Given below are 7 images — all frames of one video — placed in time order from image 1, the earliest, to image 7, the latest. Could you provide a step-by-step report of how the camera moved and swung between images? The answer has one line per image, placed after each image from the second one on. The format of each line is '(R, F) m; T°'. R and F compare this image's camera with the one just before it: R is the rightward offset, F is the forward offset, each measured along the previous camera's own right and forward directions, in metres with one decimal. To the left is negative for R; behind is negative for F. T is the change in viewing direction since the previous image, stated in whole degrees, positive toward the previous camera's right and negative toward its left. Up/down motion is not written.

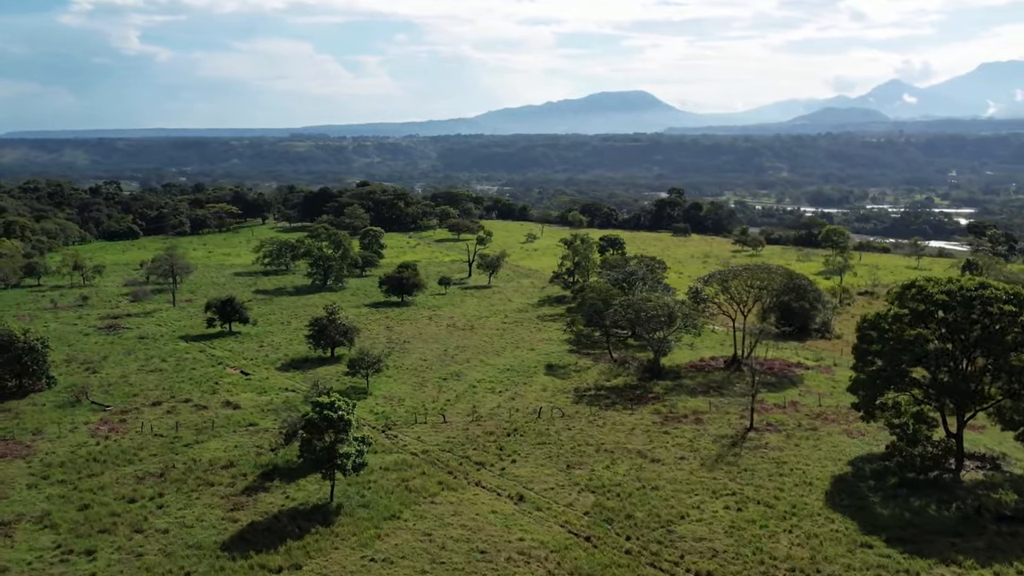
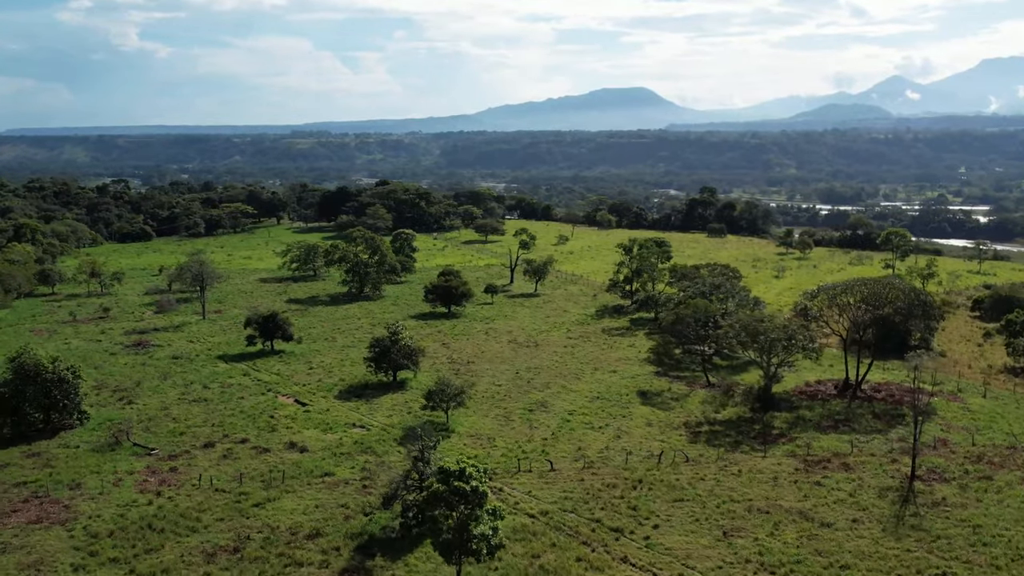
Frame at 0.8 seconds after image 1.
(-3.4, +4.9) m; 0°
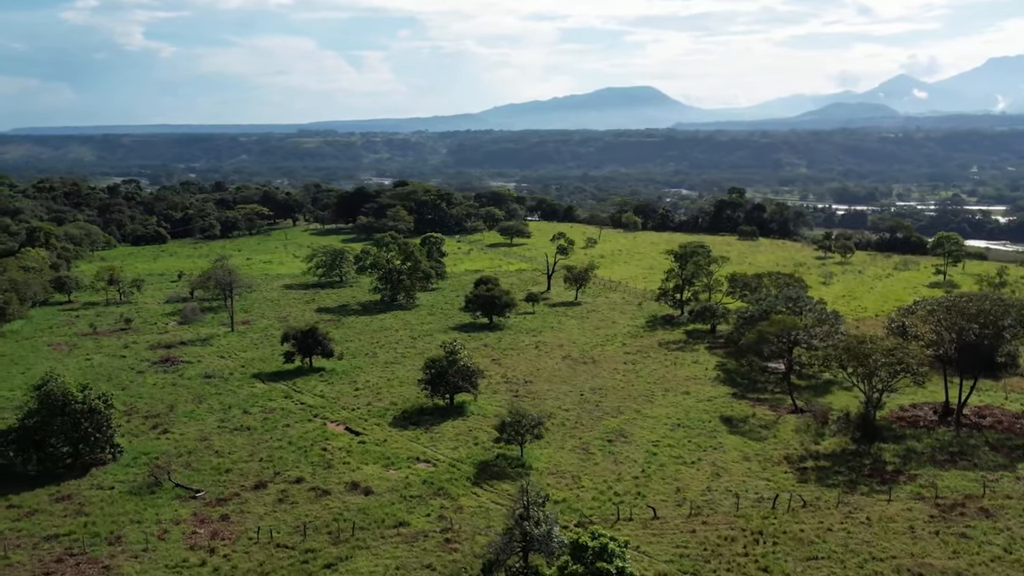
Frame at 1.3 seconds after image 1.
(-2.3, +3.4) m; 0°
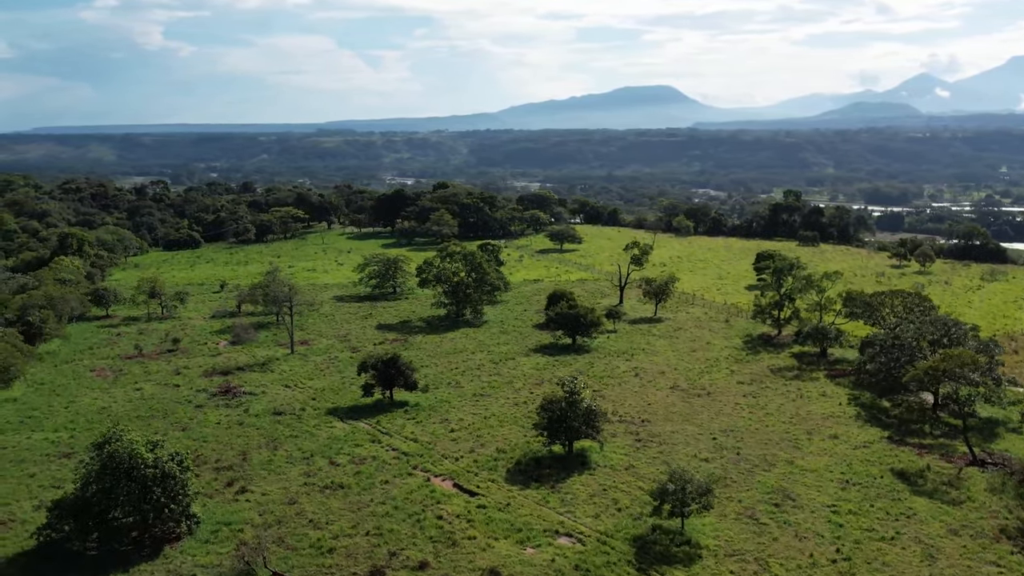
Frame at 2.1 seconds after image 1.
(-3.5, +5.2) m; -1°
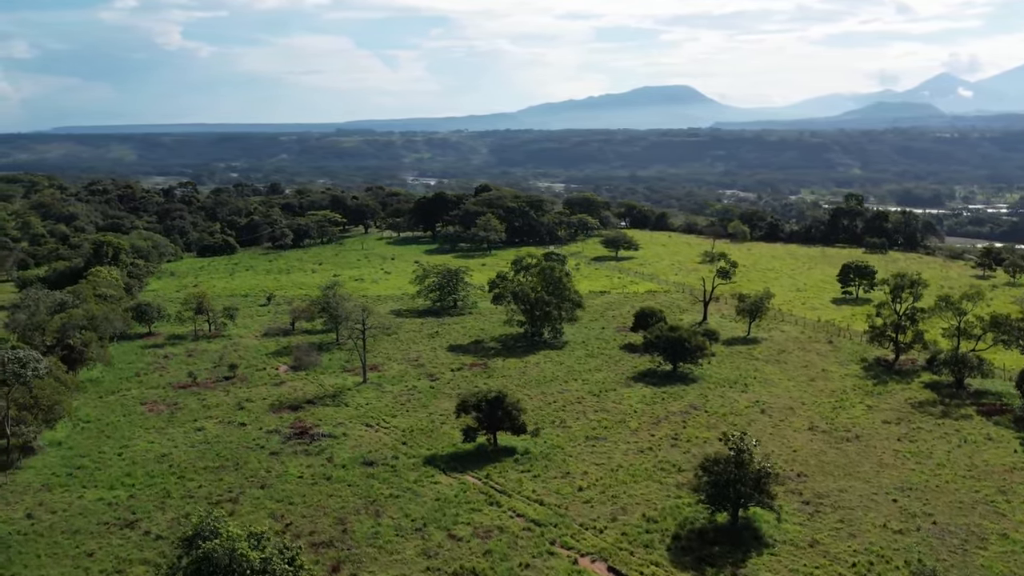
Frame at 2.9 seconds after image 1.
(-3.5, +5.2) m; -1°
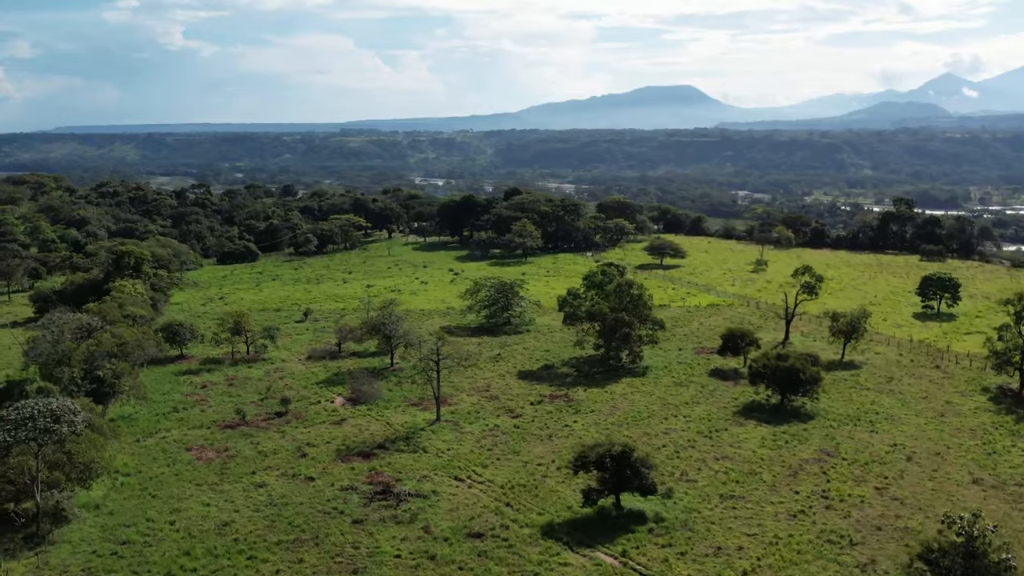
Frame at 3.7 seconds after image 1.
(-3.3, +5.1) m; 0°
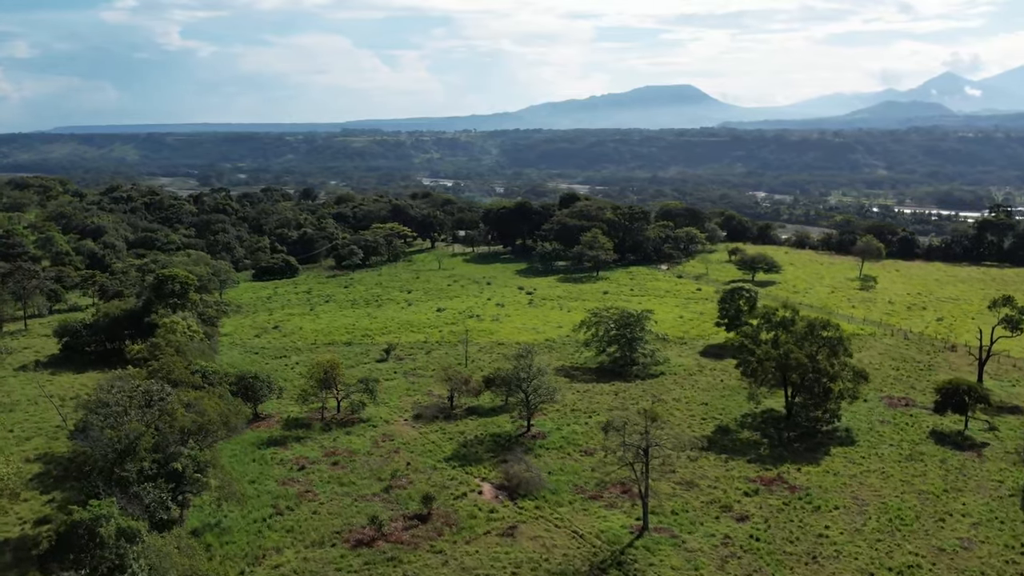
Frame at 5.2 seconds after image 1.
(-6.0, +9.3) m; 0°
